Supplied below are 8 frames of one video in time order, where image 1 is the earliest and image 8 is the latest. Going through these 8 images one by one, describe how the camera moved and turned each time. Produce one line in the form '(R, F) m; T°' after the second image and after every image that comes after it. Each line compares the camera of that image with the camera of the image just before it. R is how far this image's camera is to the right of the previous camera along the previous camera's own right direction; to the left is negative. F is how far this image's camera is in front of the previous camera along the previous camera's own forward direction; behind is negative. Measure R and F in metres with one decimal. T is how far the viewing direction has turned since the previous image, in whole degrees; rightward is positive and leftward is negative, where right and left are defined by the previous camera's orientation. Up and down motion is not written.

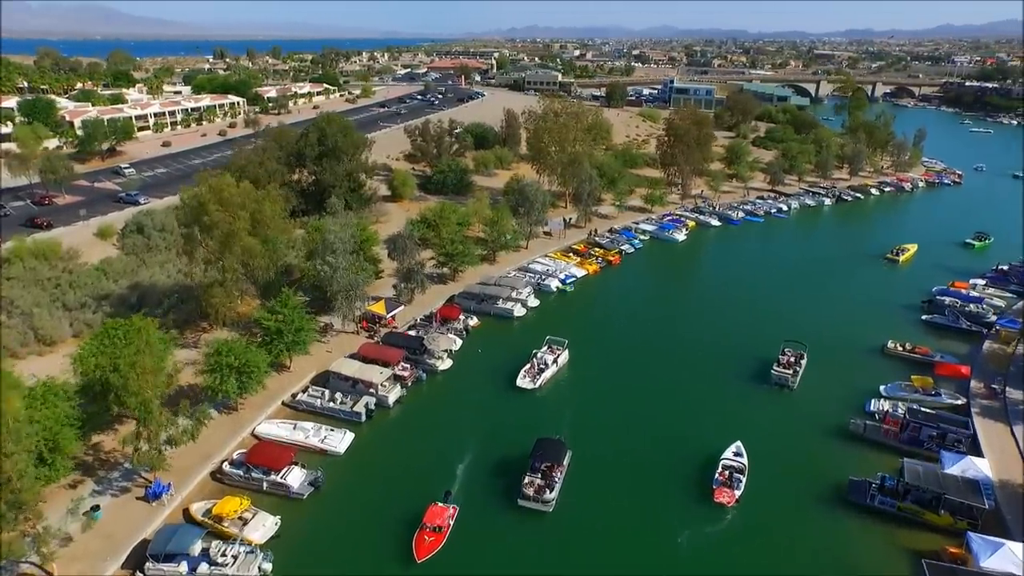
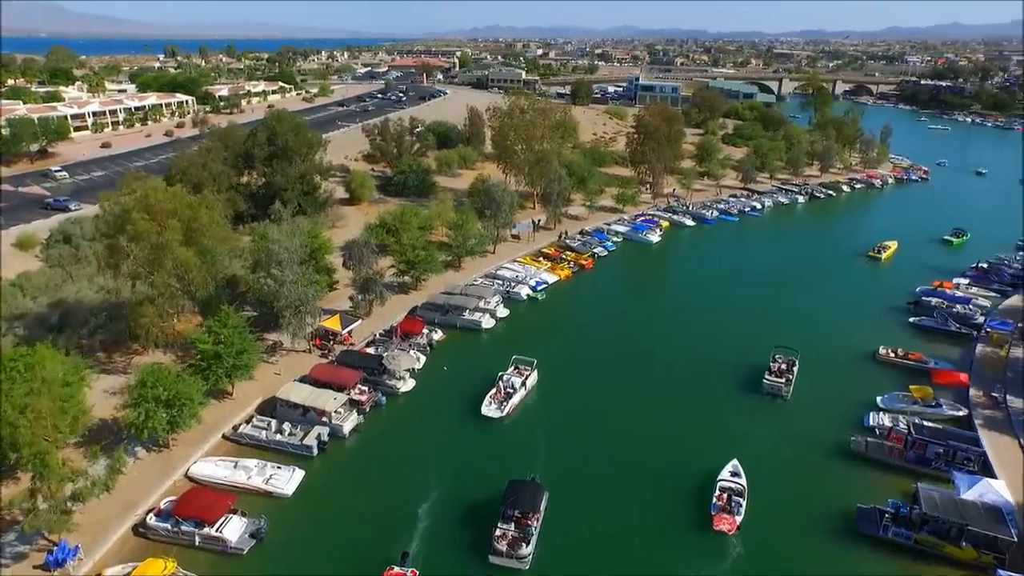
(-0.1, +2.1) m; +3°
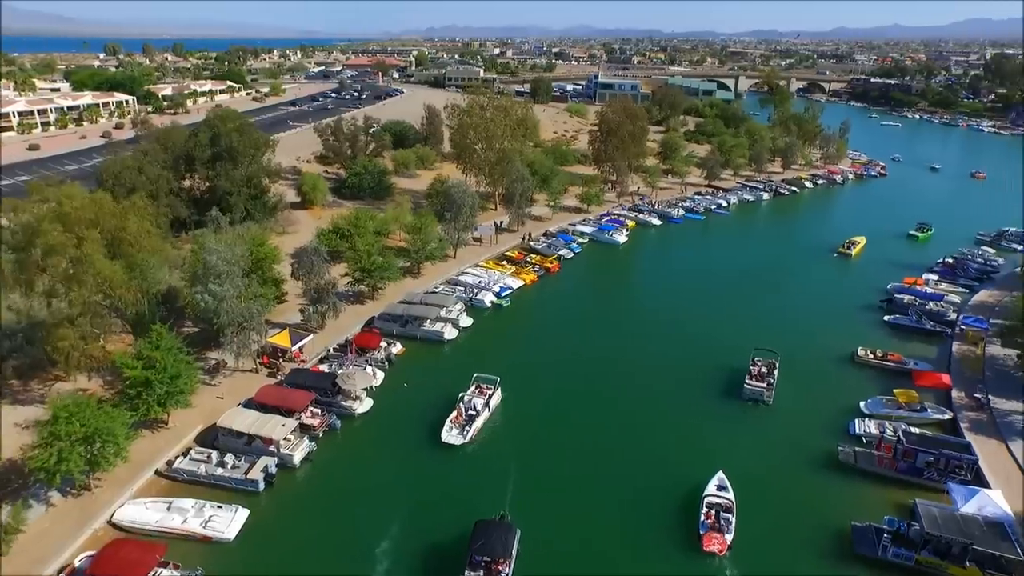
(-0.1, +1.5) m; +3°
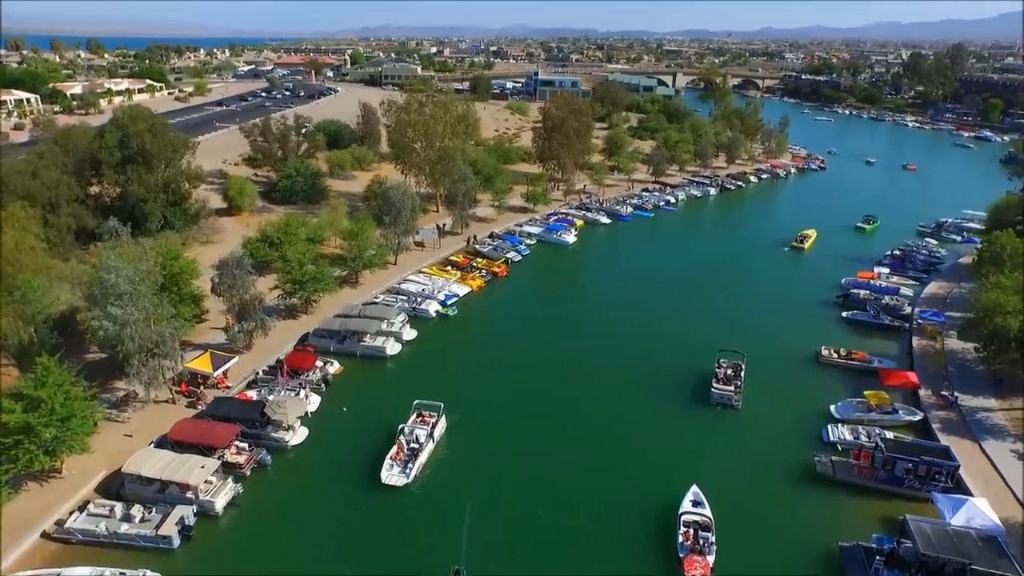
(-0.1, +1.7) m; +5°
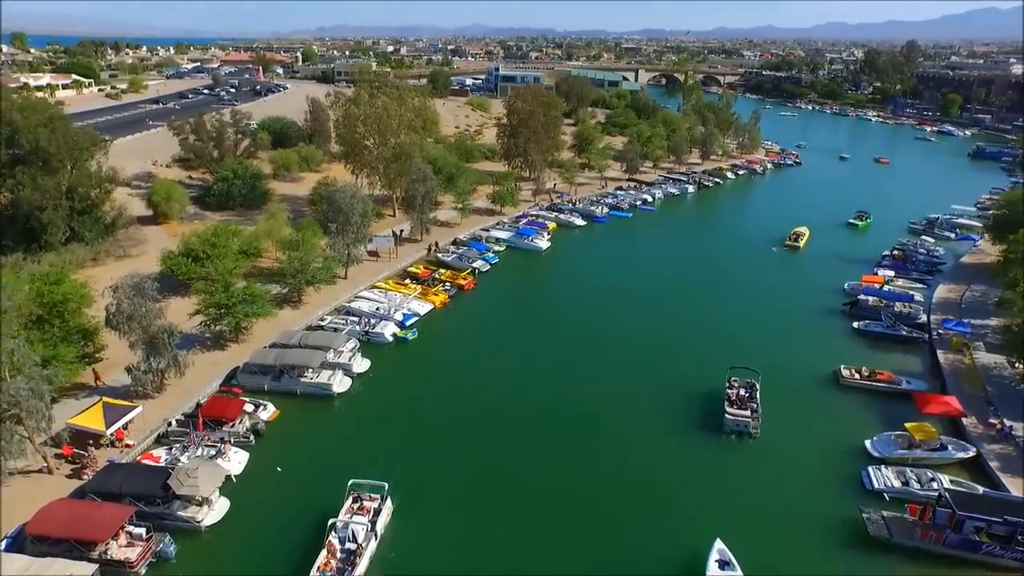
(-0.2, +3.6) m; +3°
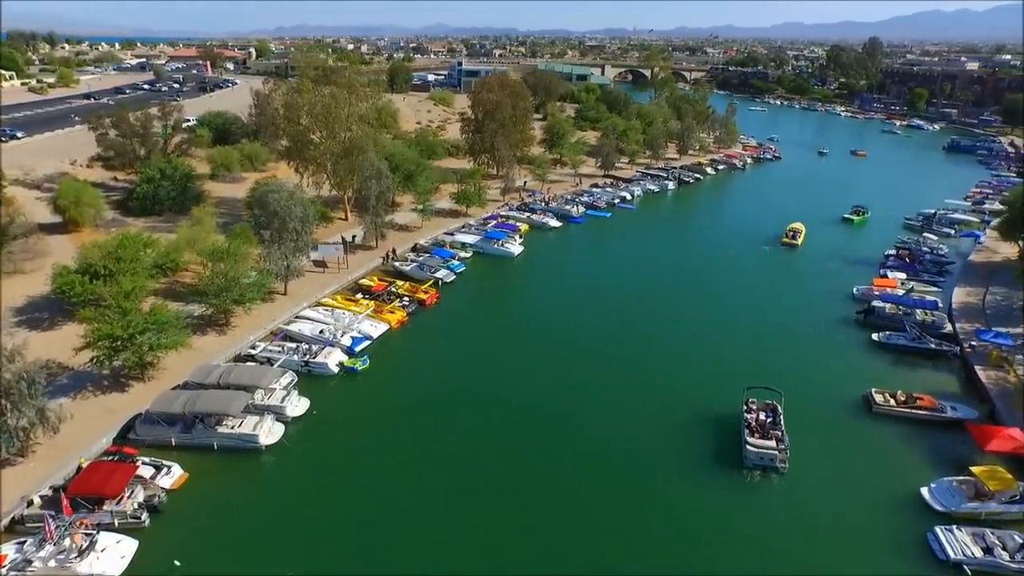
(-0.1, +3.6) m; +3°
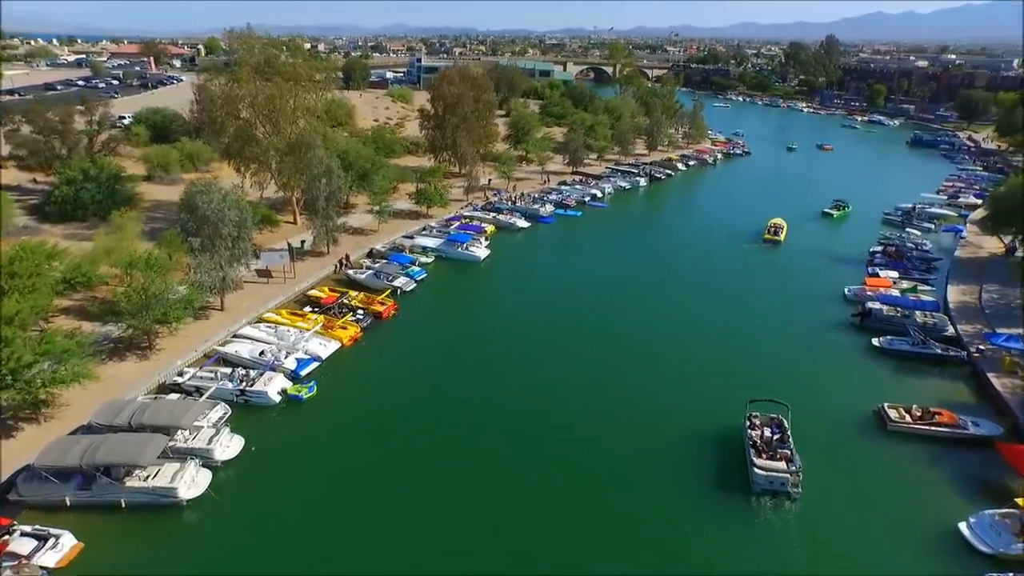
(-0.1, +2.2) m; +3°
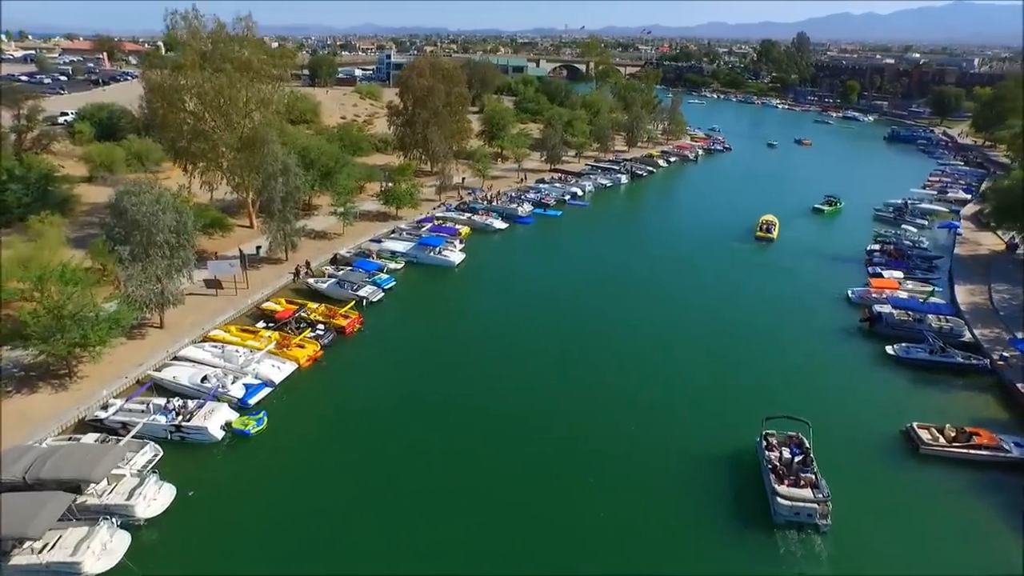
(-0.1, +2.0) m; +2°
